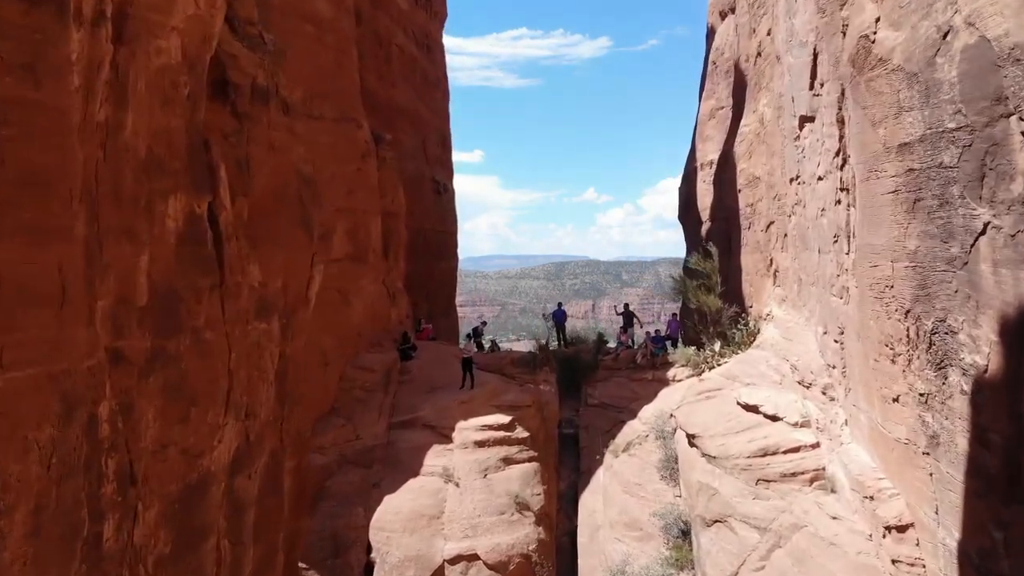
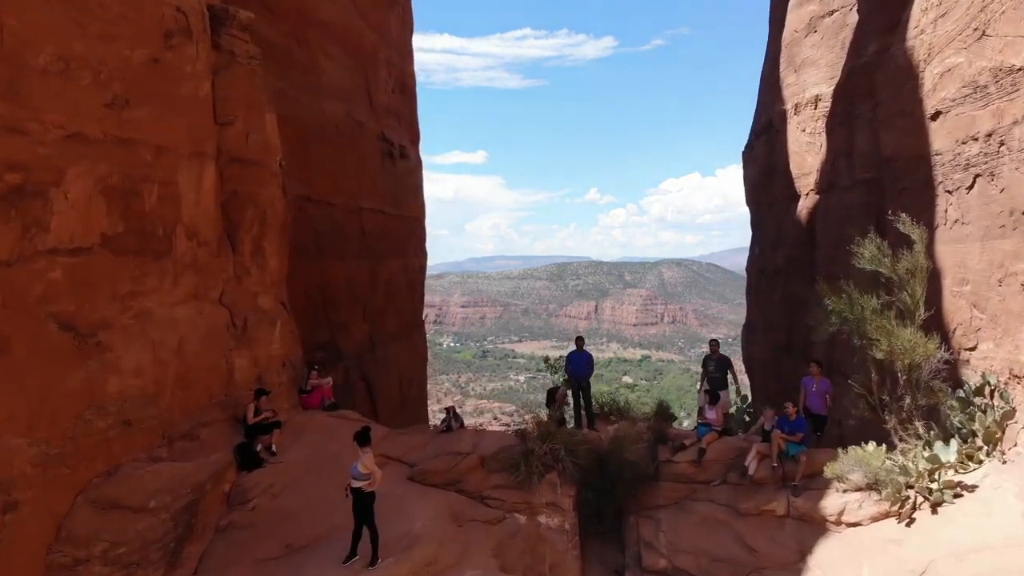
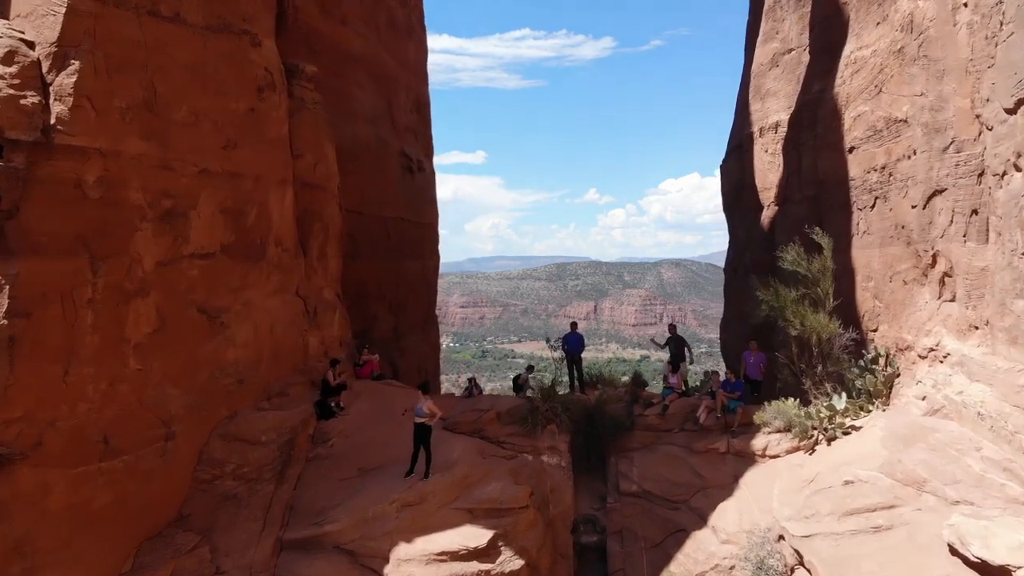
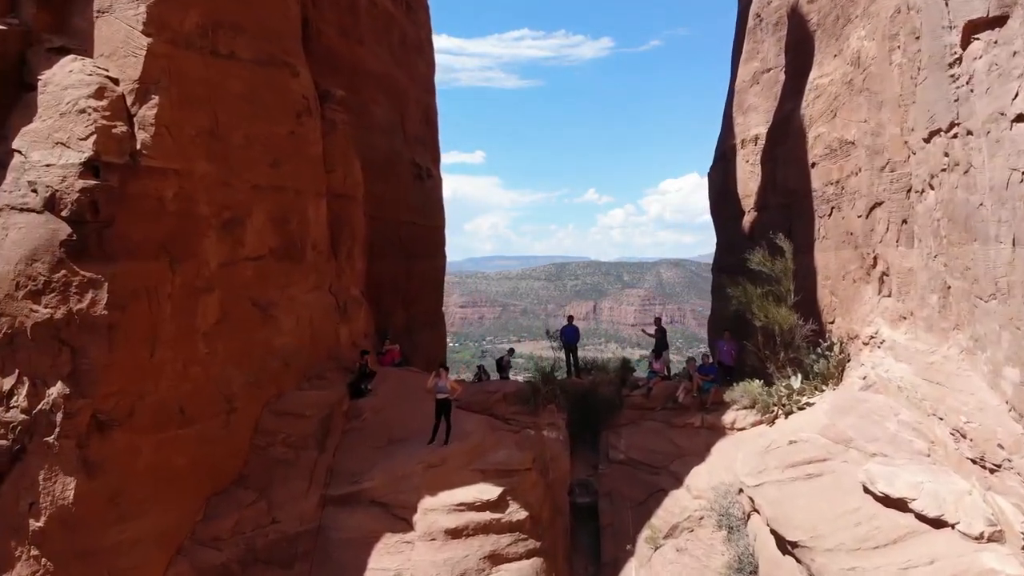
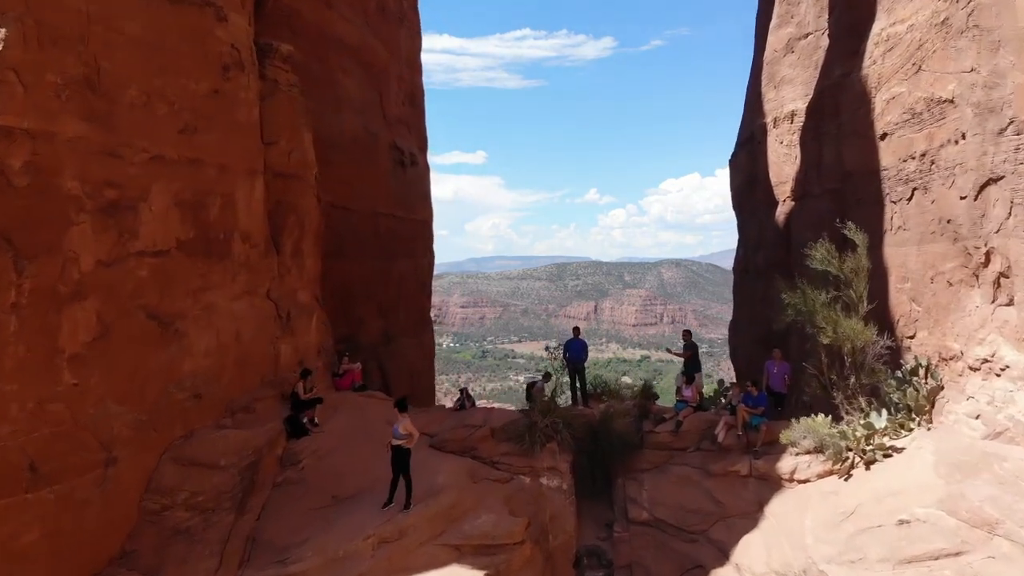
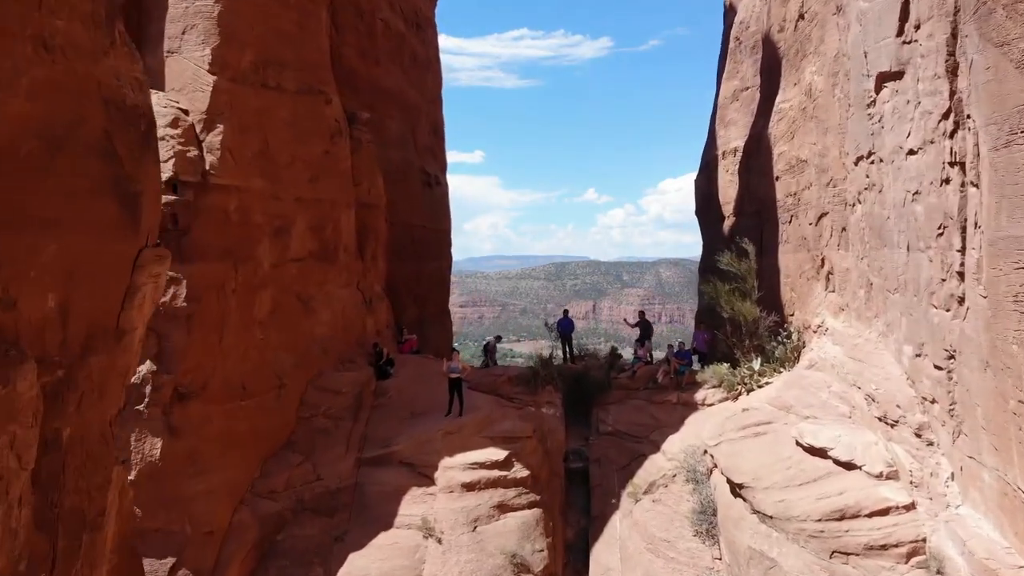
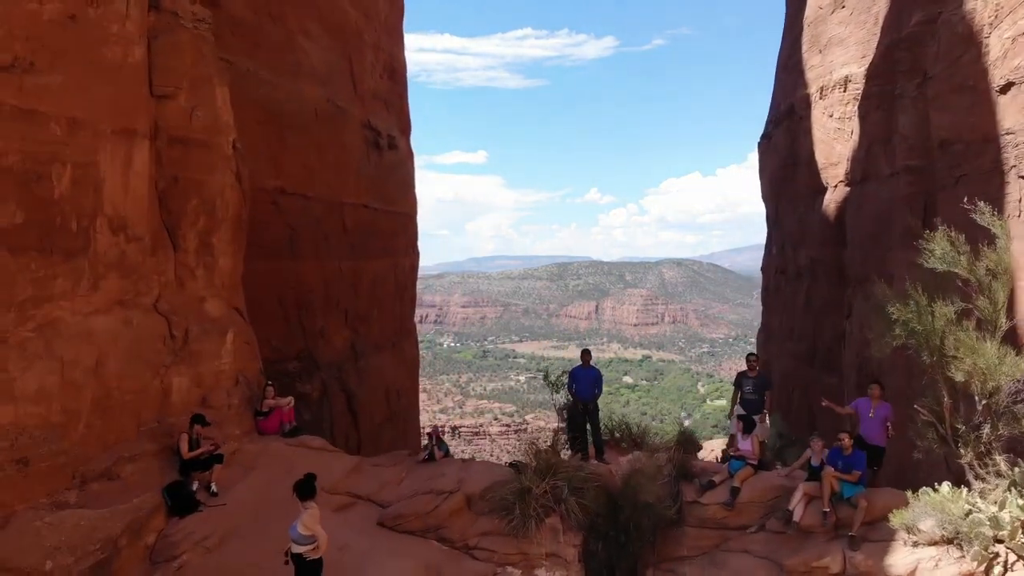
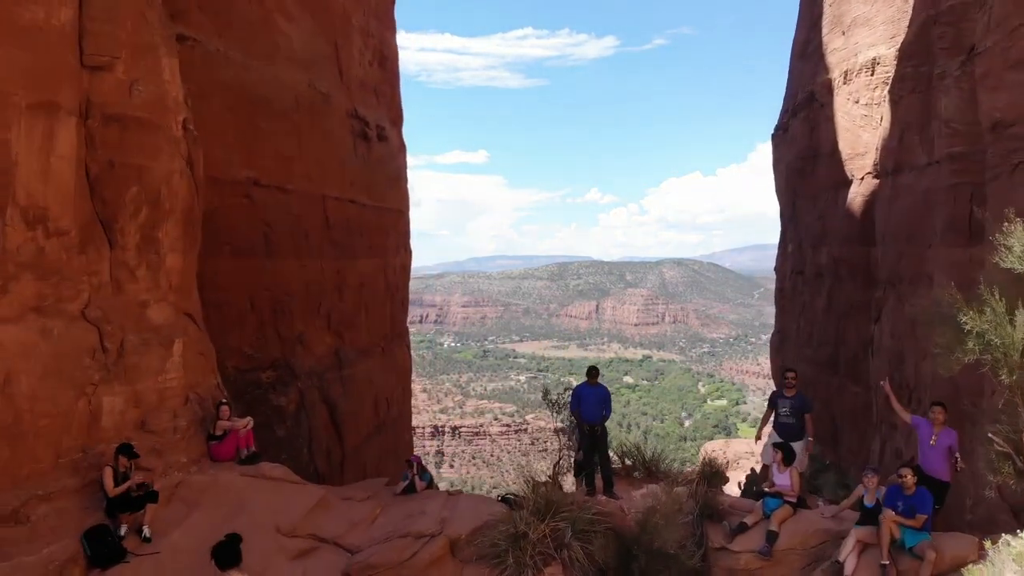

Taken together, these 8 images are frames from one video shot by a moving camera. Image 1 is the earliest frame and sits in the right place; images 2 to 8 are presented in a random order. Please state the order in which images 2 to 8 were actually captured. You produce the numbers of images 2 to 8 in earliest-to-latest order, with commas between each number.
6, 4, 3, 5, 2, 7, 8
